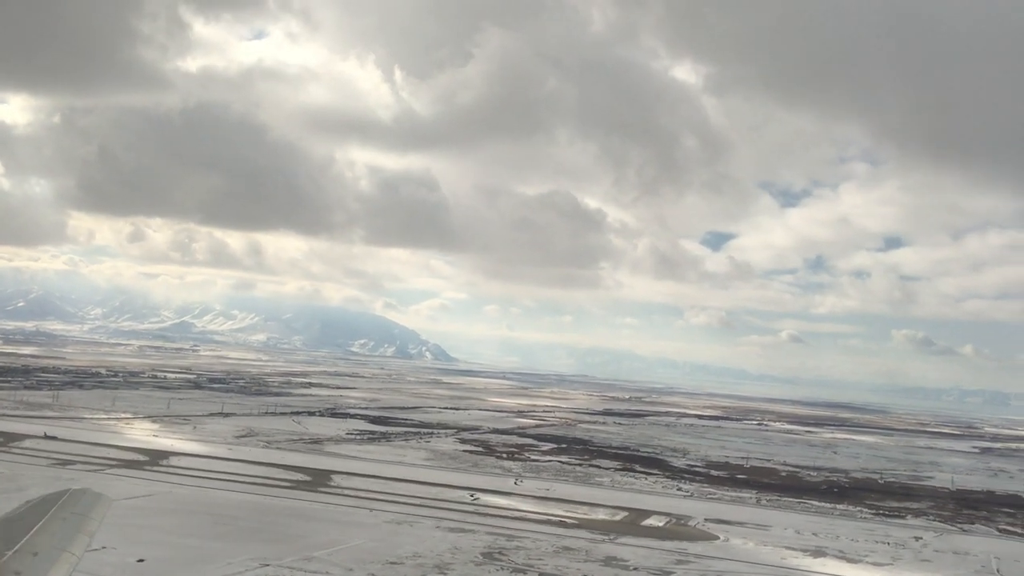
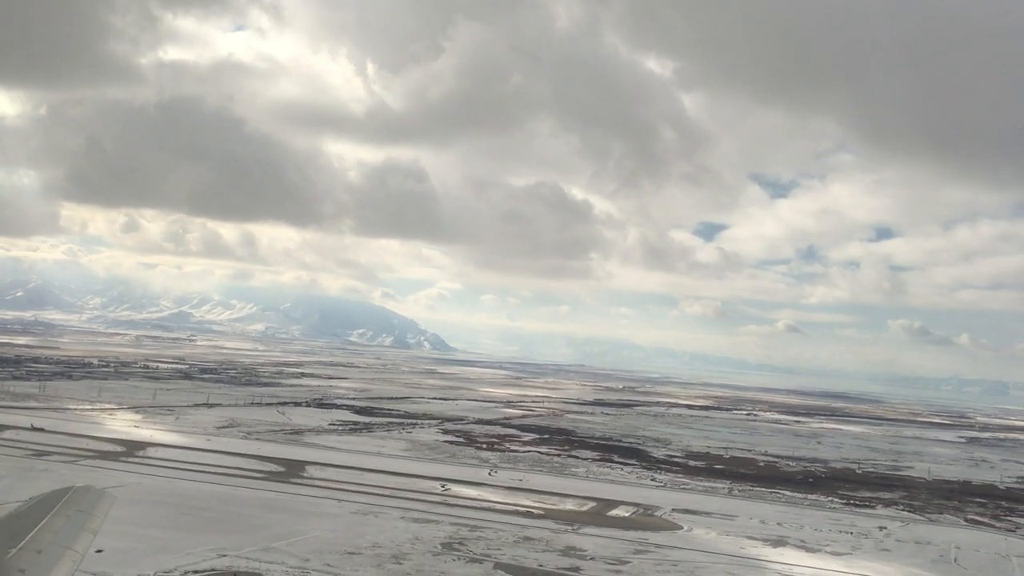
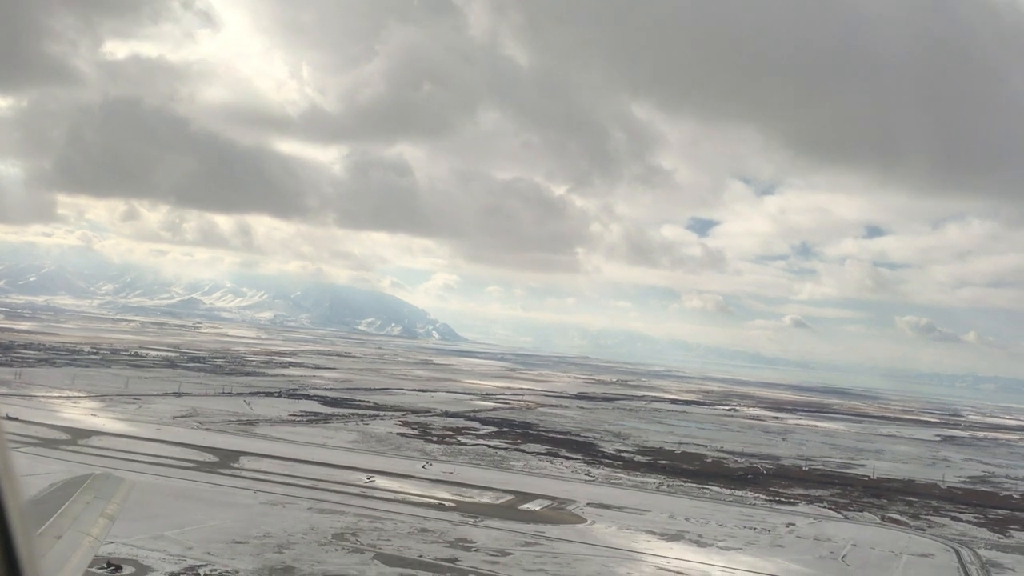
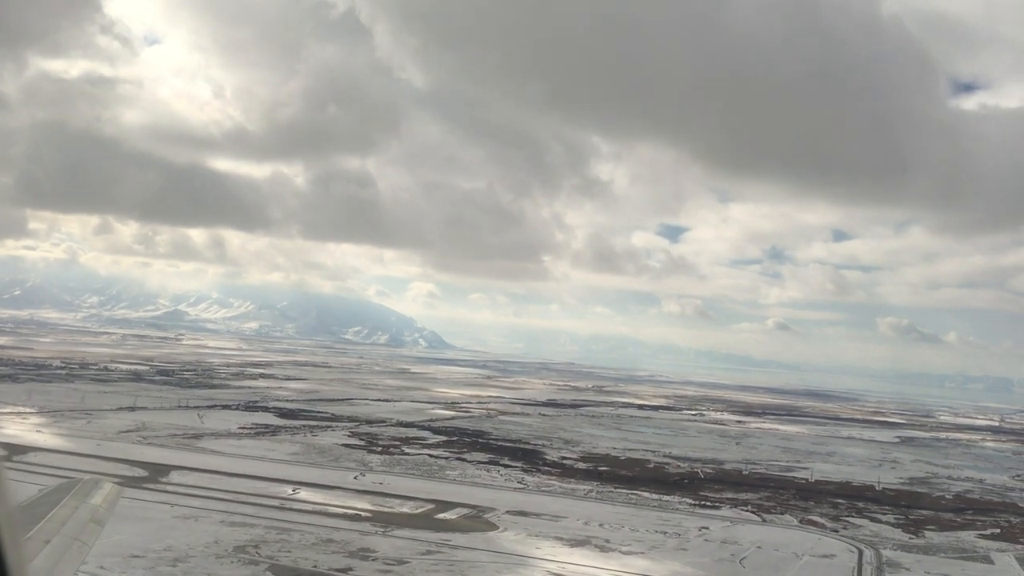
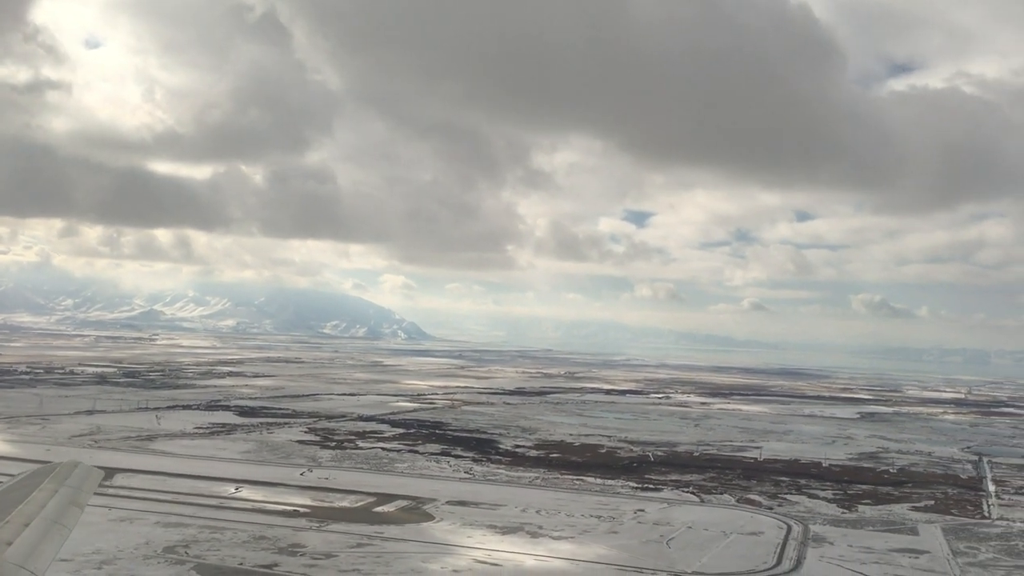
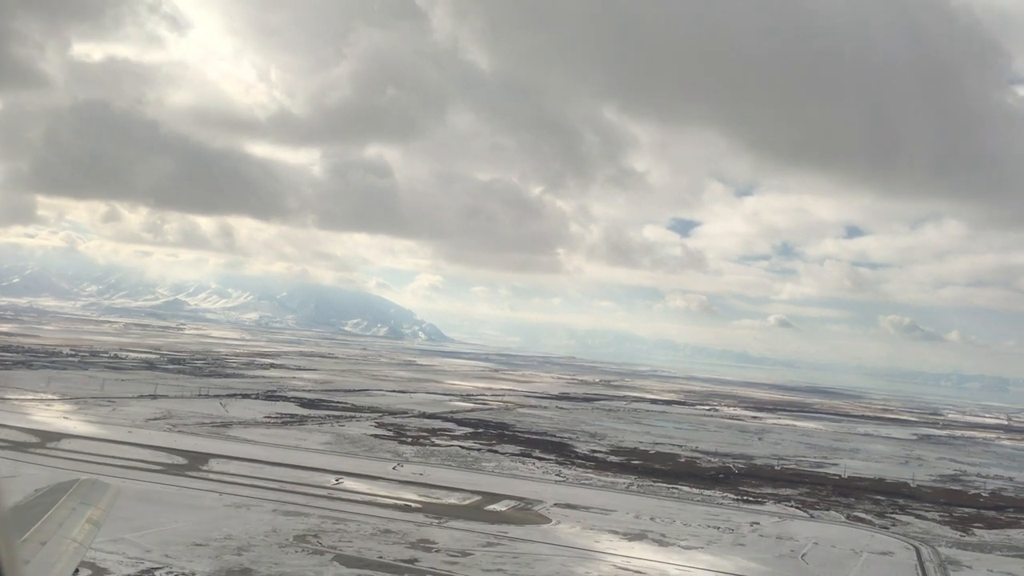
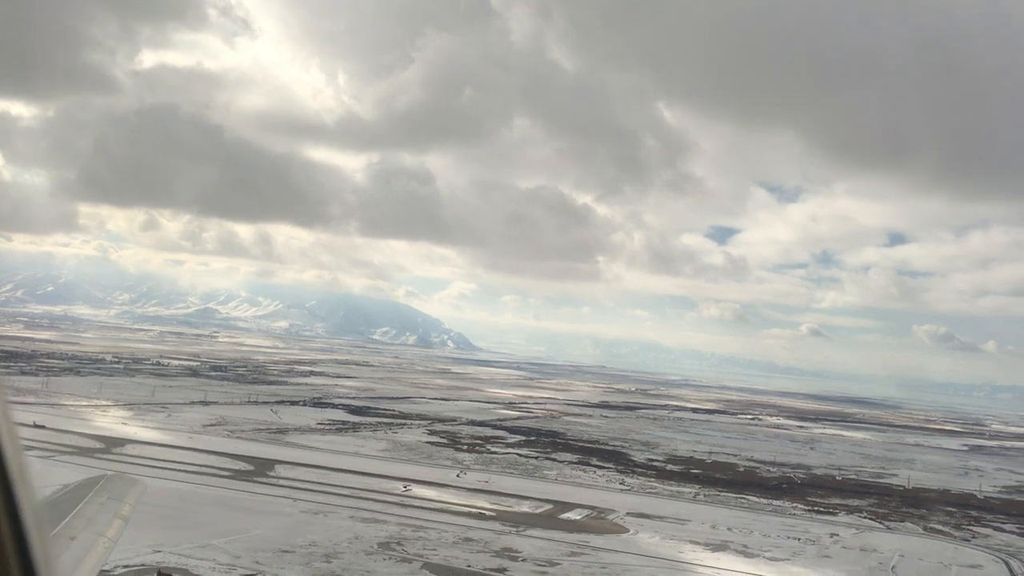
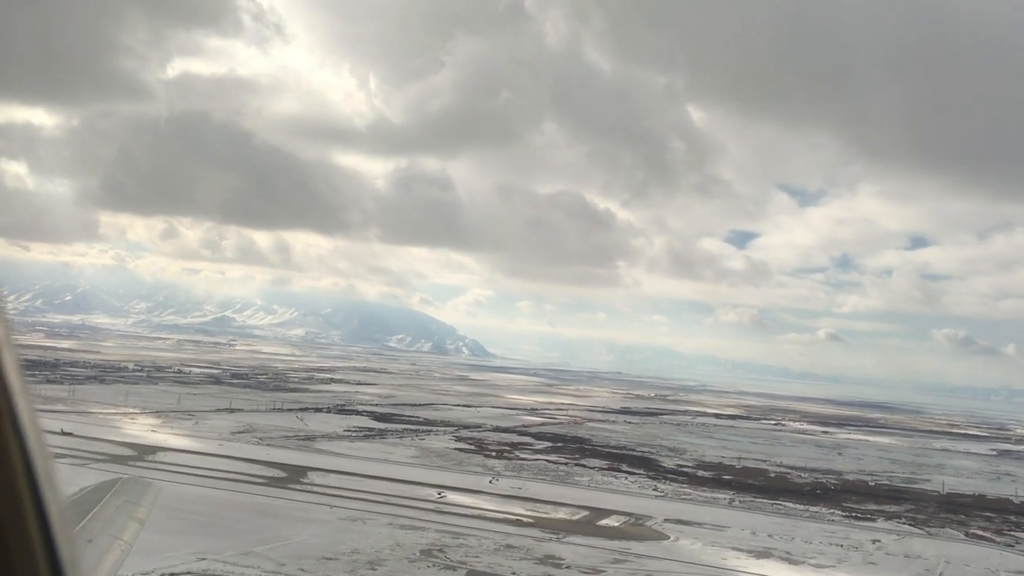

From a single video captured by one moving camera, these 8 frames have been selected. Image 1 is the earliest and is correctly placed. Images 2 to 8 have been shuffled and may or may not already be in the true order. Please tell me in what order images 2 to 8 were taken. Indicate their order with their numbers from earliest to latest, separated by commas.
2, 8, 7, 3, 6, 4, 5
